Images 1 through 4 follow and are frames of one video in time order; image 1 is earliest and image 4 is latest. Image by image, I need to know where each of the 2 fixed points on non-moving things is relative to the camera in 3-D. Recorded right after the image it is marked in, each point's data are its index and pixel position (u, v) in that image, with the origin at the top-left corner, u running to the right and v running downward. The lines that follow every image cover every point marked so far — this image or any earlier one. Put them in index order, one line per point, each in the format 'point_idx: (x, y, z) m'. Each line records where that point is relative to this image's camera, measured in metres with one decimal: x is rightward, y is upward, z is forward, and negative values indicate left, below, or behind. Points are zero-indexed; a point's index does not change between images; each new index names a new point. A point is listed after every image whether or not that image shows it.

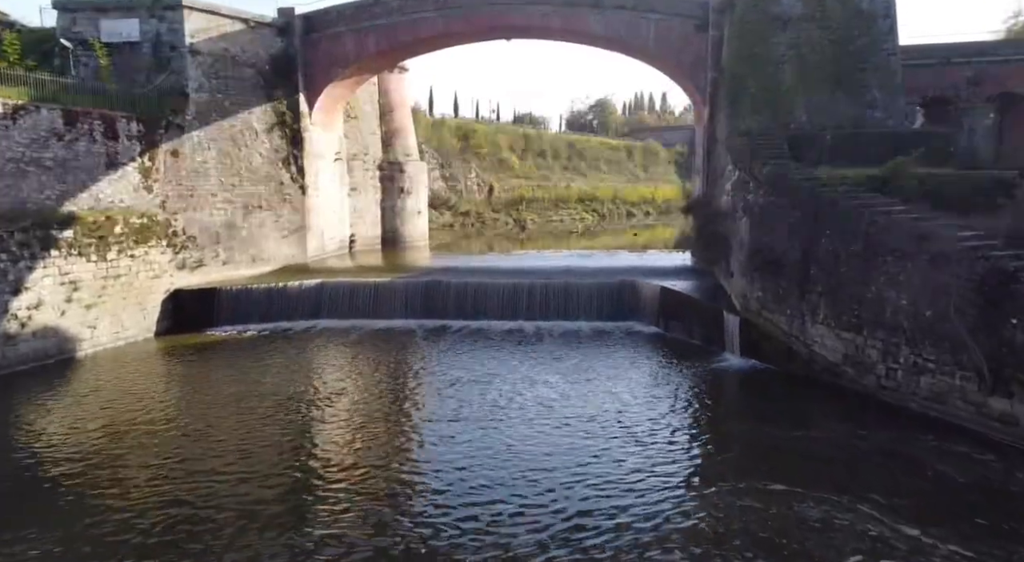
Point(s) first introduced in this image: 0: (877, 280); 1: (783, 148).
0: (+4.8, 0.0, +8.7) m
1: (+4.8, +2.4, +11.8) m
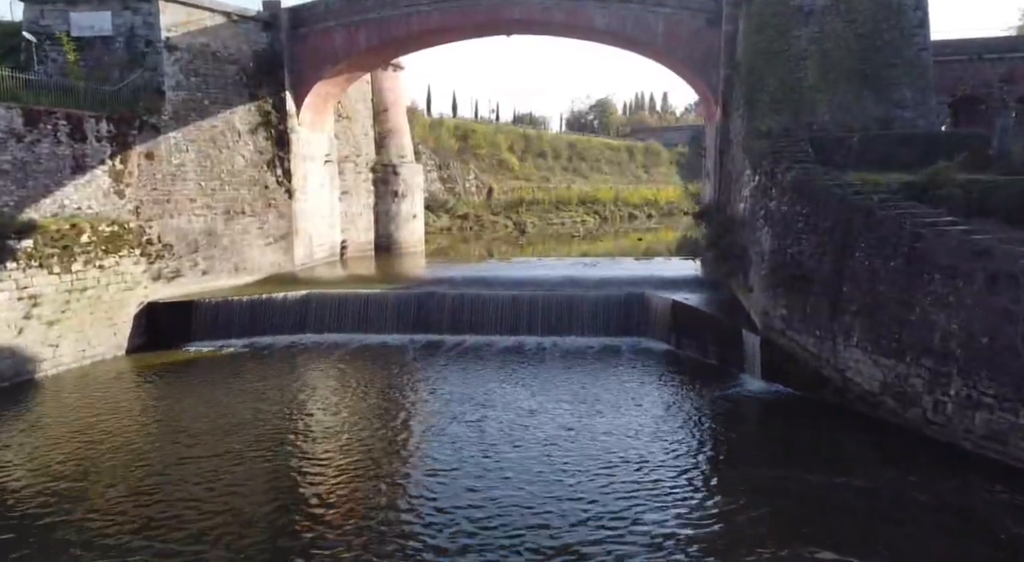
0: (+4.8, -0.2, +7.7) m
1: (+4.8, +2.1, +10.8) m
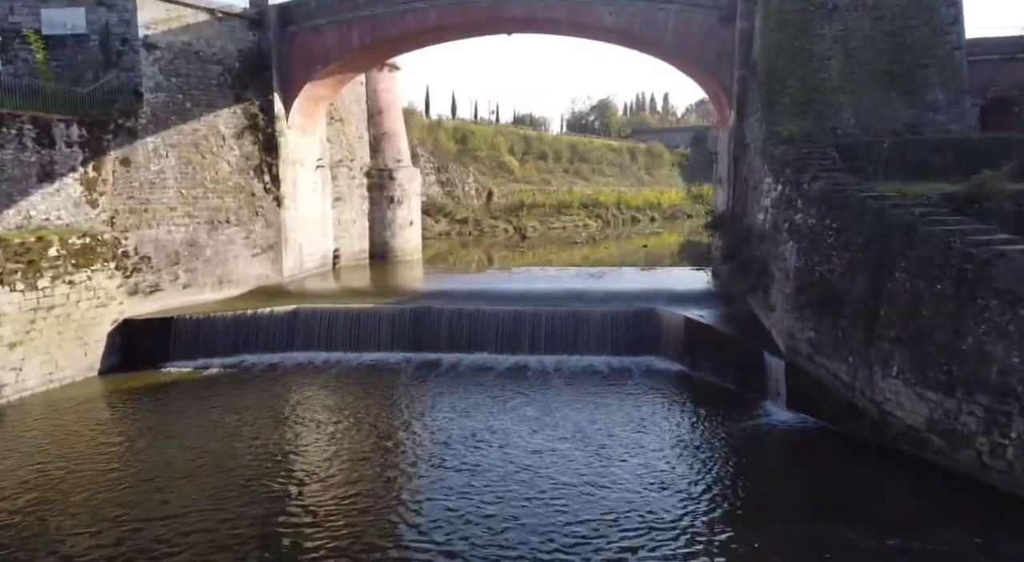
0: (+4.8, -0.5, +6.9) m
1: (+4.8, +1.8, +9.9) m
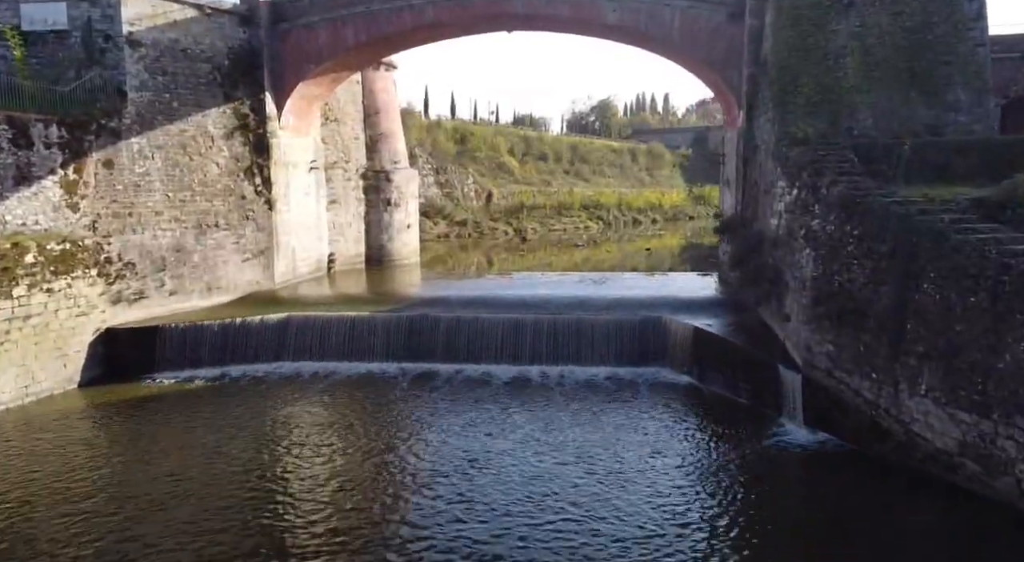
0: (+4.8, -0.6, +6.3) m
1: (+4.8, +1.7, +9.4) m
